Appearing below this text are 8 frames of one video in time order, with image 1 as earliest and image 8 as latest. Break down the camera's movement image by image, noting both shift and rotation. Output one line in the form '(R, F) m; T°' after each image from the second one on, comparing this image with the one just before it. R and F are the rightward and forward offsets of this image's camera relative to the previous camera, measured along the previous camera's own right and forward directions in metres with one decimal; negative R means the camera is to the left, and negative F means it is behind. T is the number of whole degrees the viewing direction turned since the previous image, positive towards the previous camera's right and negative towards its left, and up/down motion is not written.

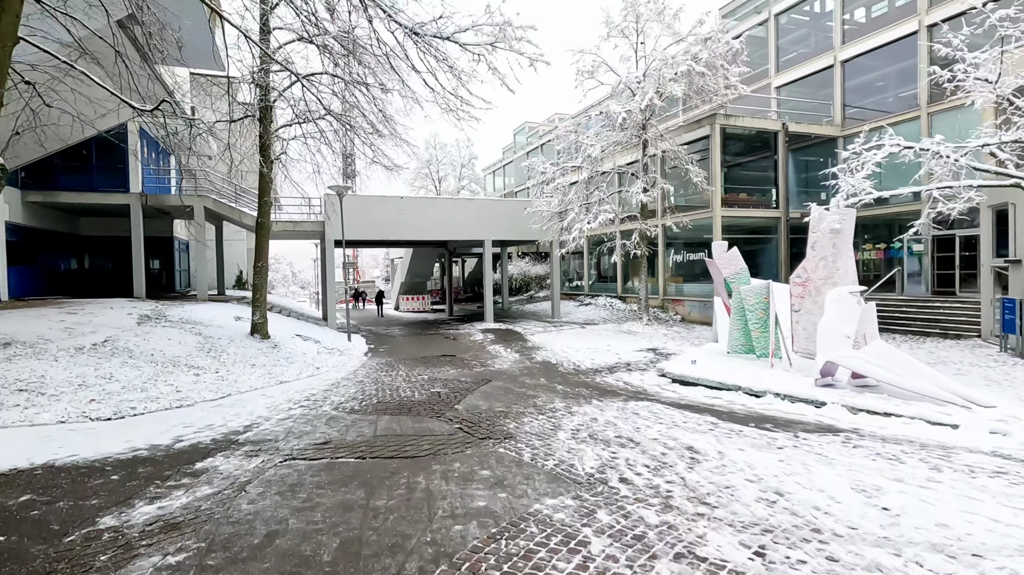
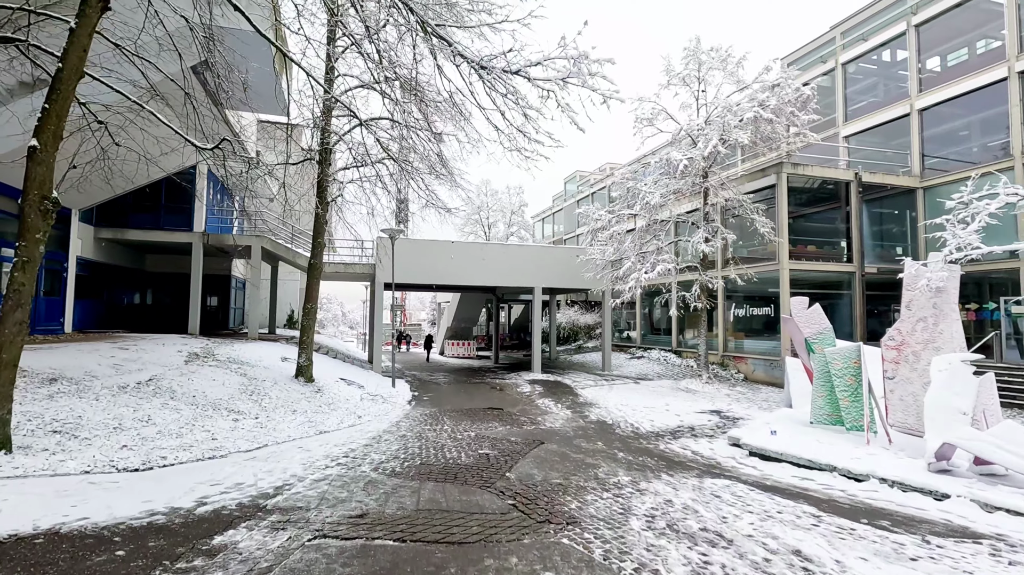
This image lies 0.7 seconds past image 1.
(-0.2, +0.5) m; -5°
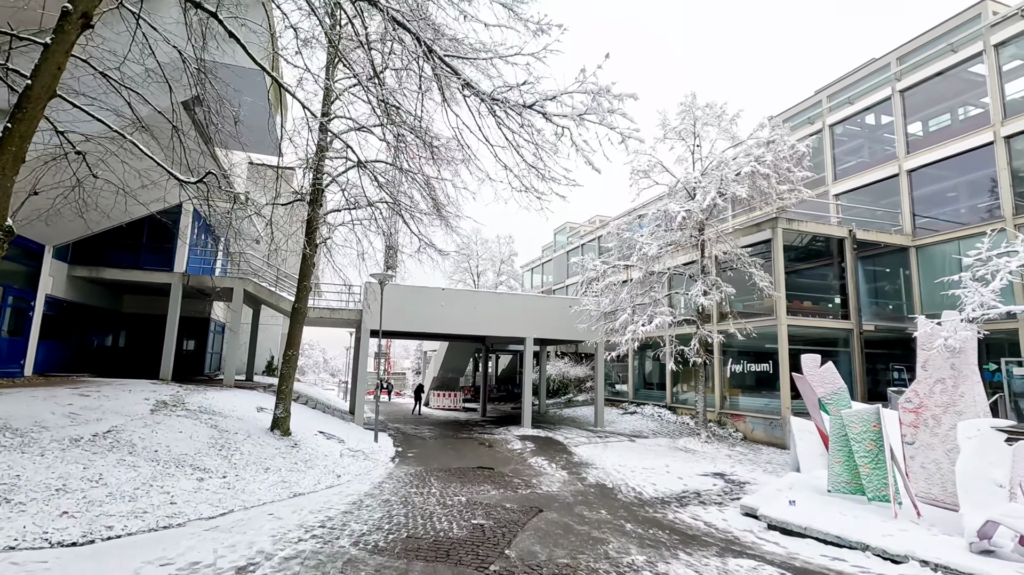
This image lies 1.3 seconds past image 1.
(-0.2, +0.4) m; +1°
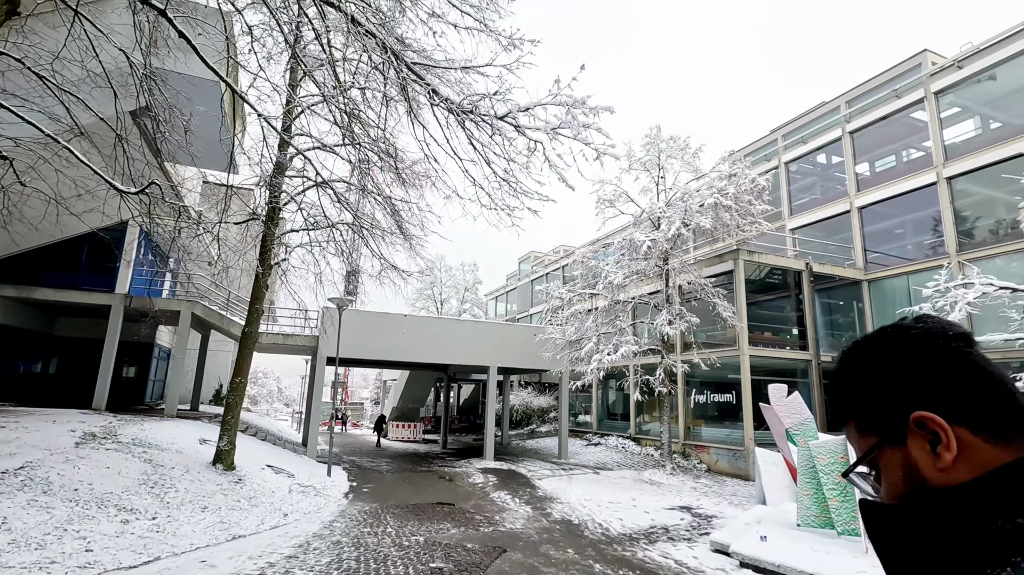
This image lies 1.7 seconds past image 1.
(0.0, +0.3) m; +4°
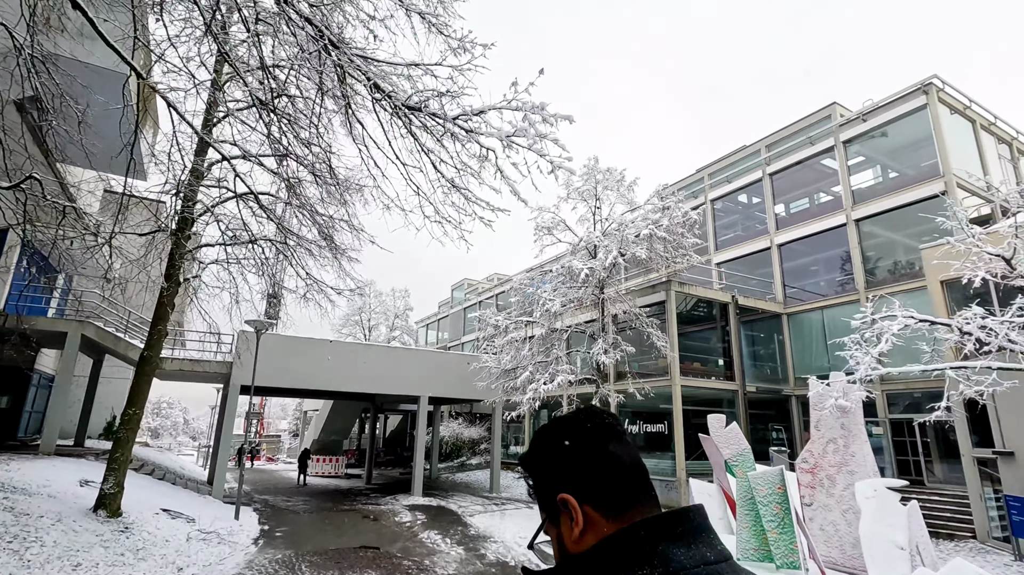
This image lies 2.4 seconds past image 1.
(-0.1, +0.4) m; +7°
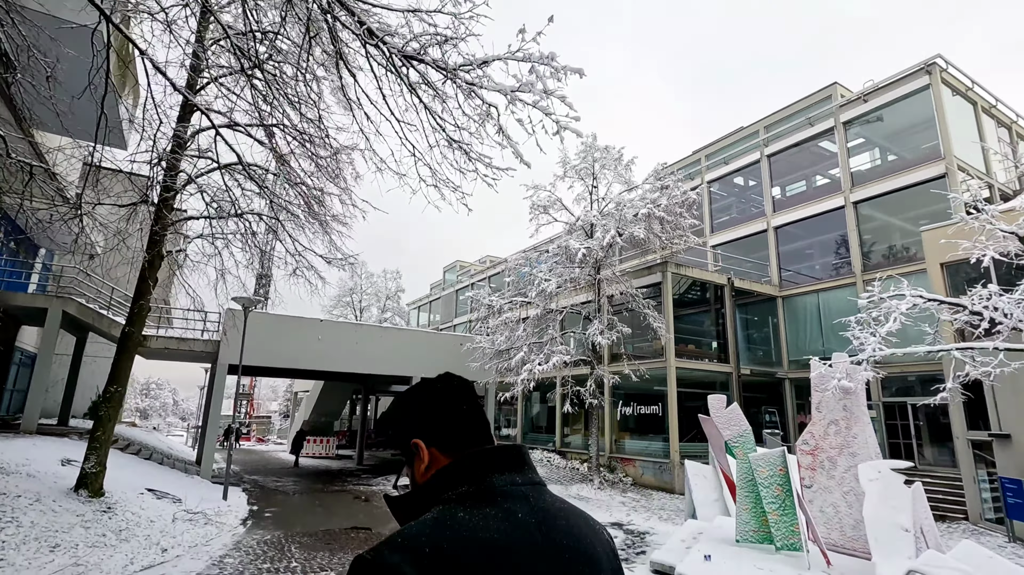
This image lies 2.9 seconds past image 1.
(-0.1, +0.2) m; +1°
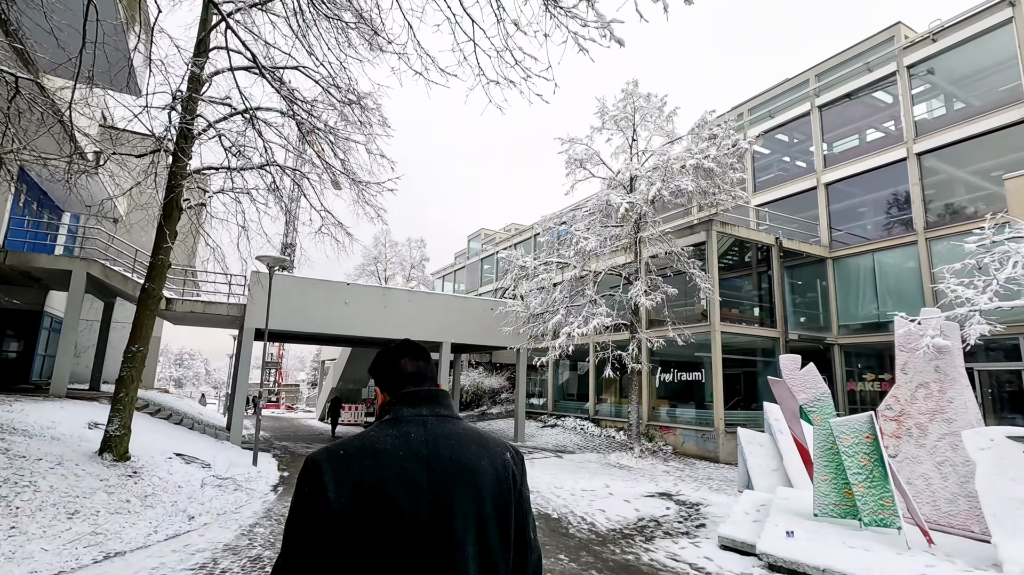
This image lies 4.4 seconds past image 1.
(-0.3, +0.7) m; -2°
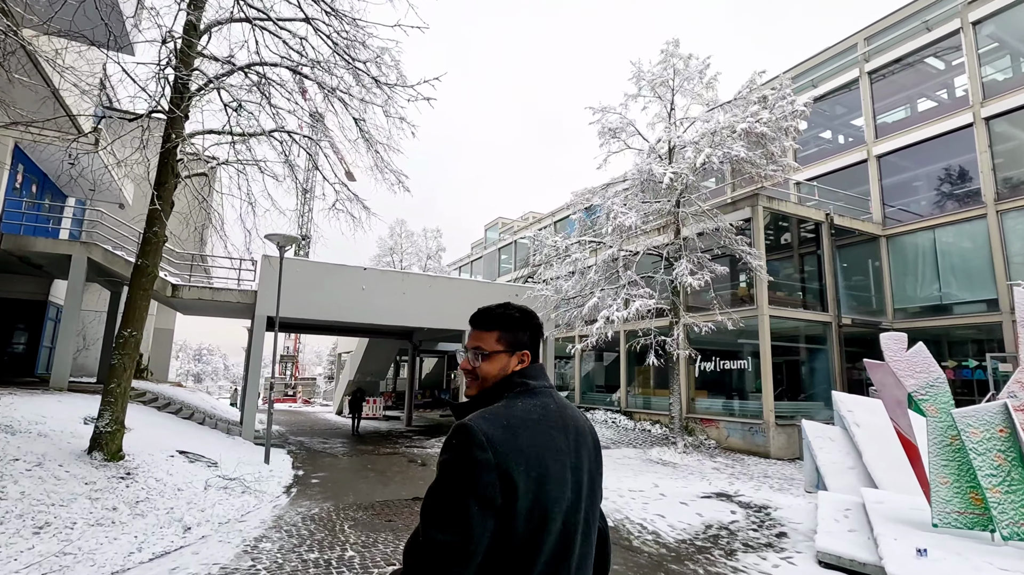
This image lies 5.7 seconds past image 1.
(-0.3, +1.0) m; -1°
